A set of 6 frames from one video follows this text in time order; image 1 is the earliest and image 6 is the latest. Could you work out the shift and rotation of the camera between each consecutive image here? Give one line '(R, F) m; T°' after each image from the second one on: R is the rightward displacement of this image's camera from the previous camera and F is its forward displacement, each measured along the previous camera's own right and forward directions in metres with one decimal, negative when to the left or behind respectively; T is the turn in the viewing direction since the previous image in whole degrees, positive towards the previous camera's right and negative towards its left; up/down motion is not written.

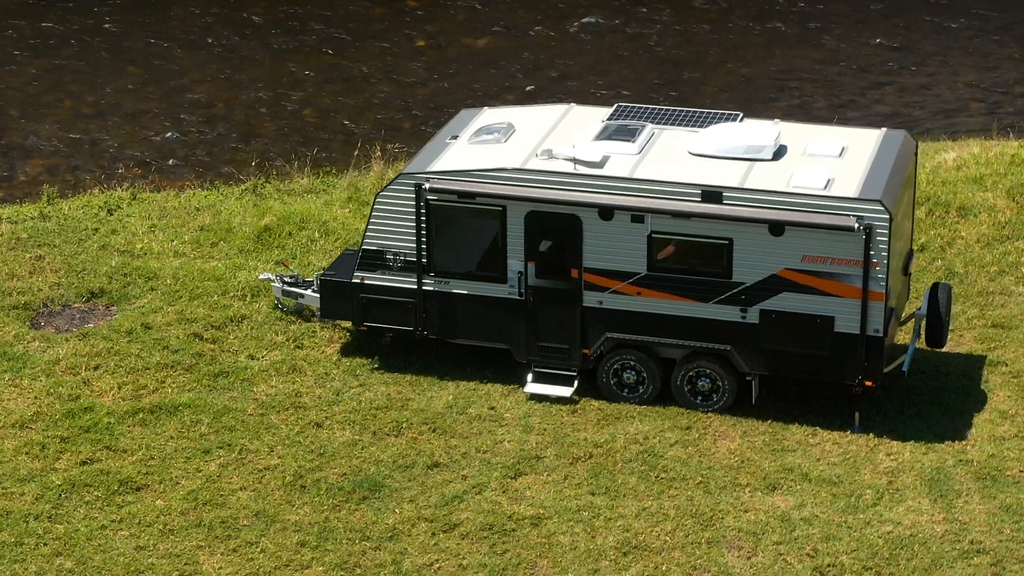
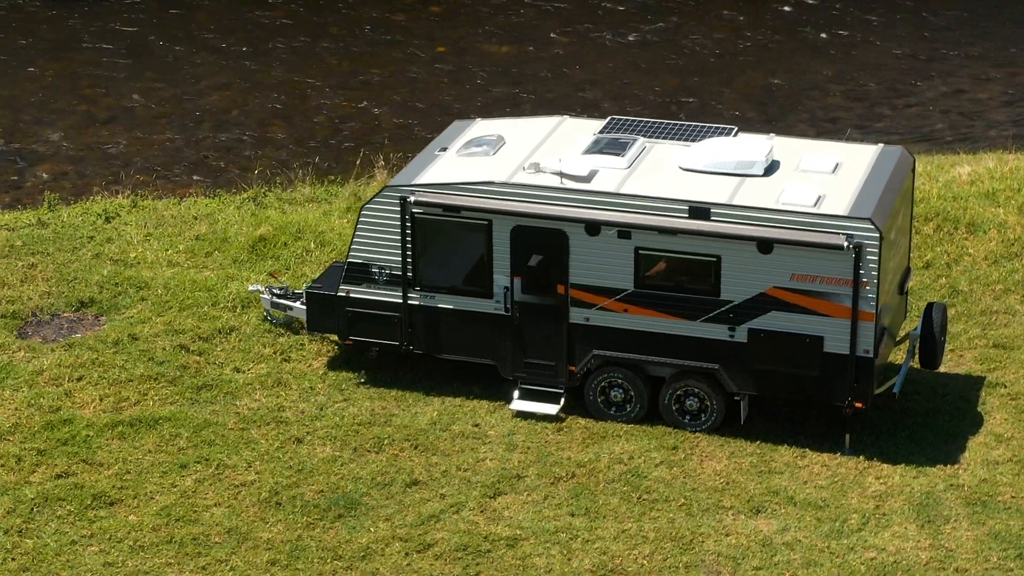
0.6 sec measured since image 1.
(+0.5, +0.2) m; -2°
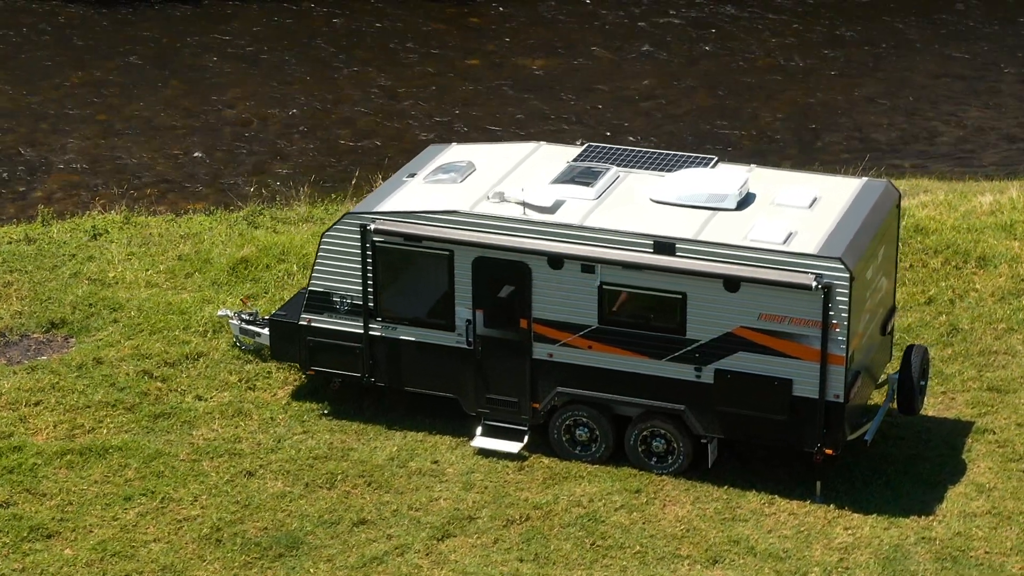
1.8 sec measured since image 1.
(+0.9, +0.5) m; -3°
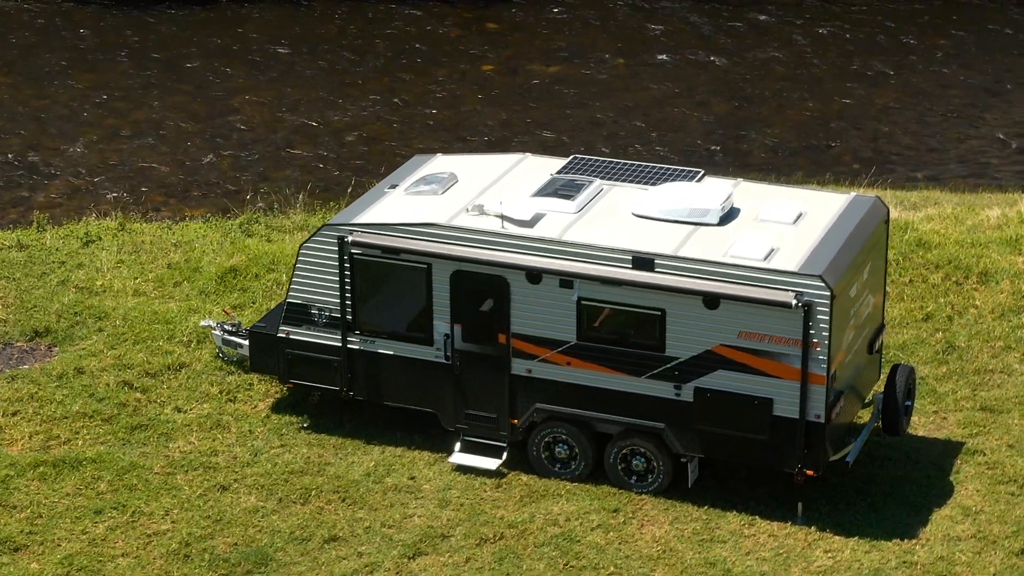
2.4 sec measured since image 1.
(+0.4, +0.2) m; -1°
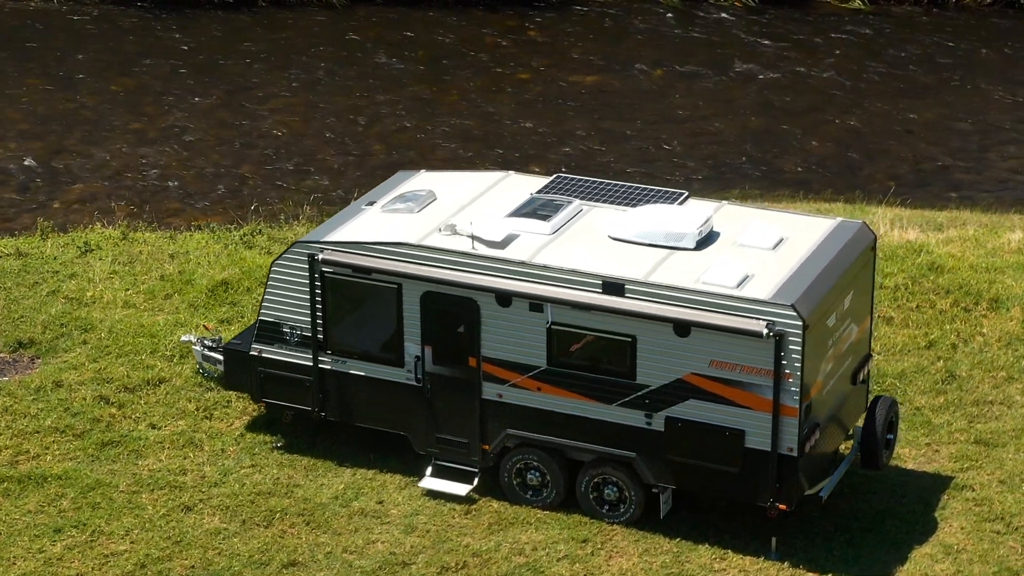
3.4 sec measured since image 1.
(+0.7, +0.3) m; -3°
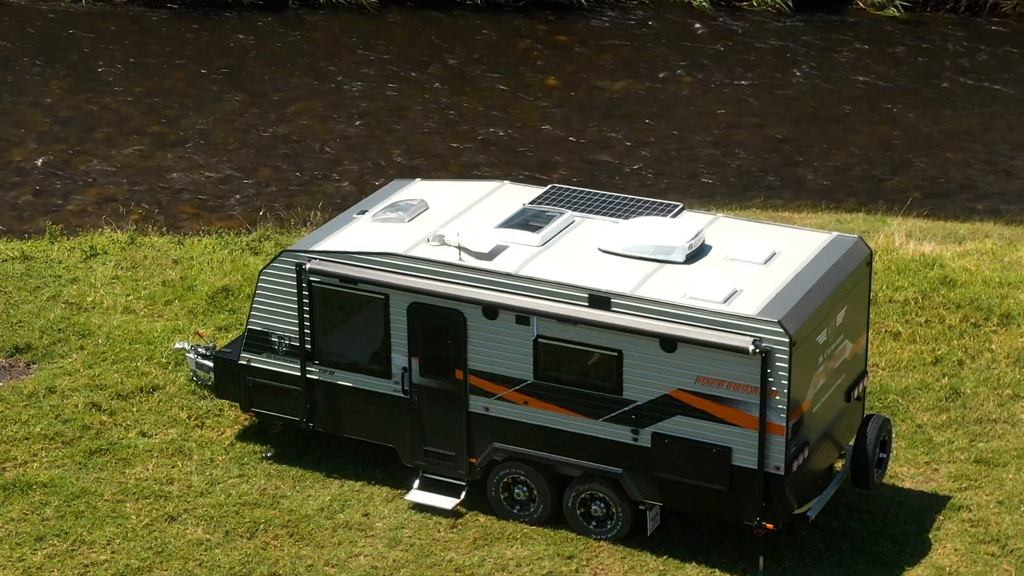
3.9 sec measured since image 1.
(+0.4, +0.2) m; -2°
